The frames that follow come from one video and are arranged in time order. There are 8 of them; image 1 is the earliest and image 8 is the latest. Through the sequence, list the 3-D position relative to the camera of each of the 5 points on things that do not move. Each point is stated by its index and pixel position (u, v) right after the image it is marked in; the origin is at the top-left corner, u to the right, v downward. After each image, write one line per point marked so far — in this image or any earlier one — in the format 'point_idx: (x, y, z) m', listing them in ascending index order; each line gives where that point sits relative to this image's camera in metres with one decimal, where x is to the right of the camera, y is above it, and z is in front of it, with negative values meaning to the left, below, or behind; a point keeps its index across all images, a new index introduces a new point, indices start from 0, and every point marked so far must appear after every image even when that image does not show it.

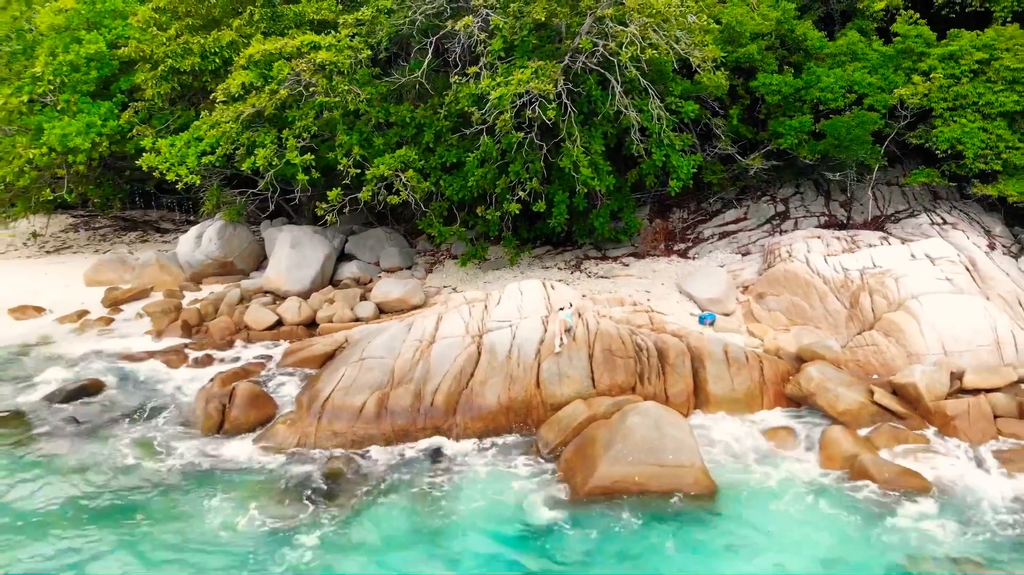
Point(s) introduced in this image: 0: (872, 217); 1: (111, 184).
0: (+2.7, +0.5, +9.9) m
1: (-4.1, +1.1, +13.6) m
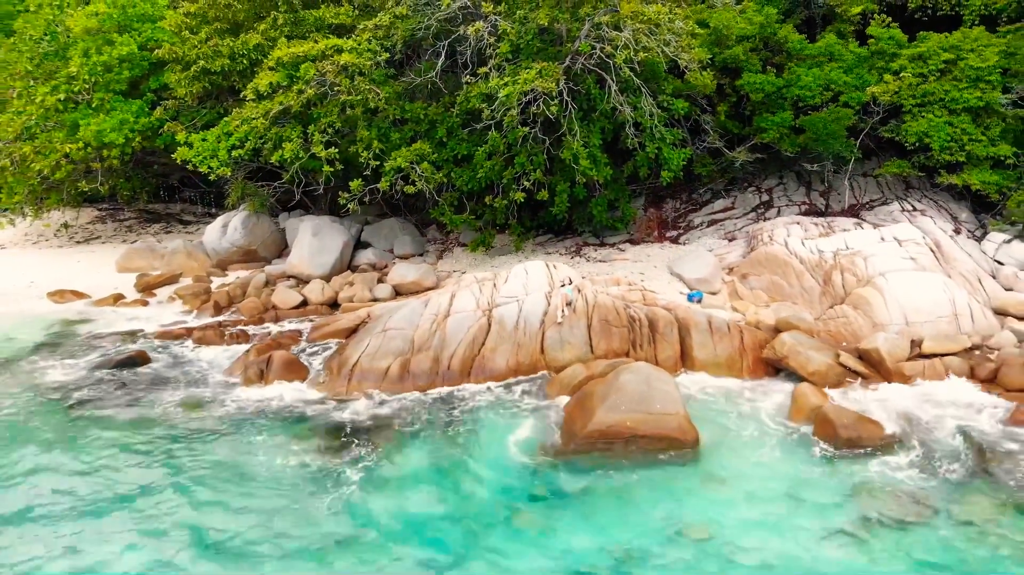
0: (+2.7, +0.7, +10.8) m
1: (-4.0, +1.2, +14.5) m
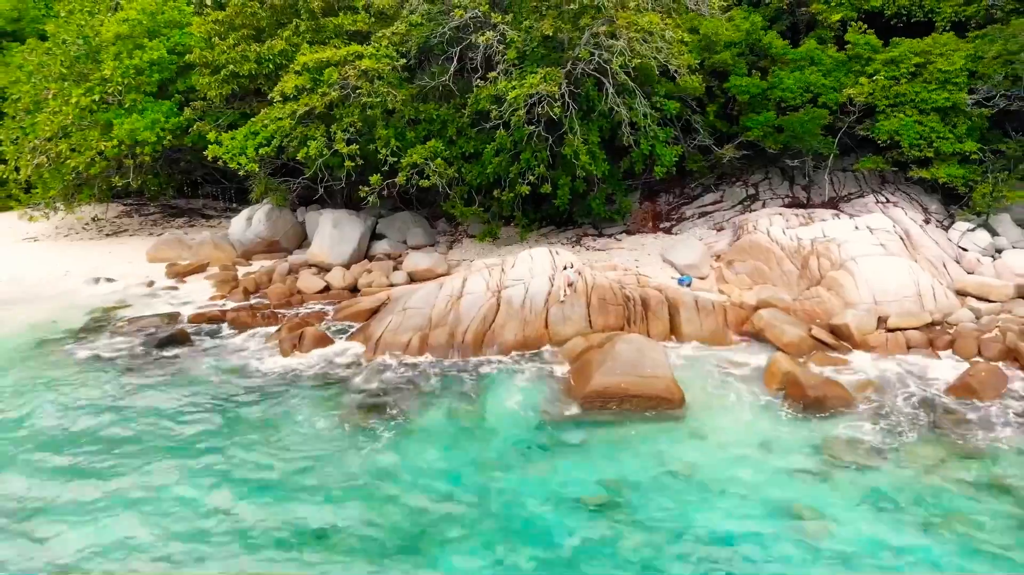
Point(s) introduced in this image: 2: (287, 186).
0: (+2.8, +0.8, +11.7) m
1: (-4.0, +1.3, +15.4) m
2: (-2.3, +1.1, +14.0) m
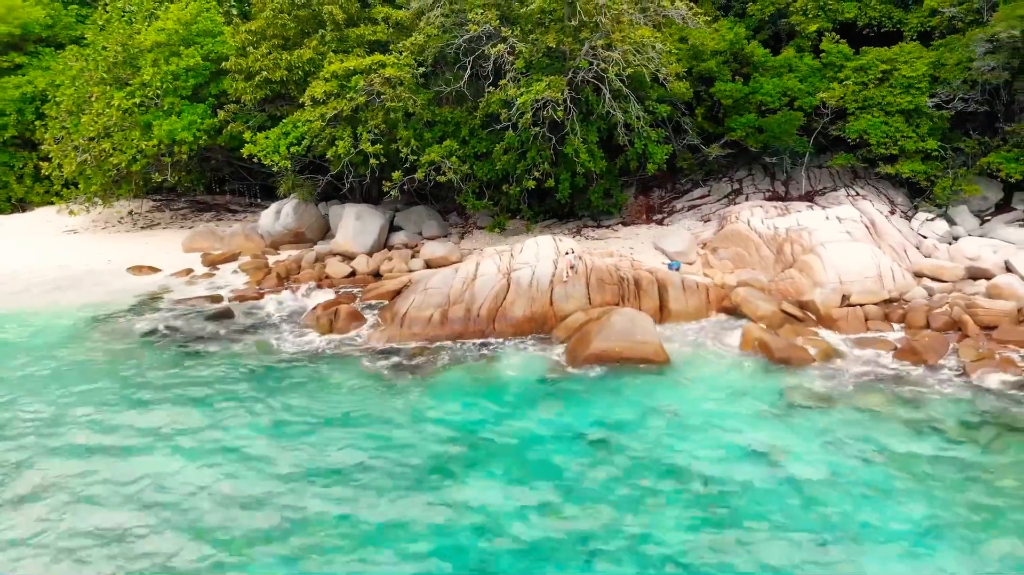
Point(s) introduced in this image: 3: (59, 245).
0: (+2.8, +0.9, +12.9) m
1: (-3.9, +1.4, +16.6) m
2: (-2.3, +1.2, +15.2) m
3: (-5.6, +0.5, +16.5) m
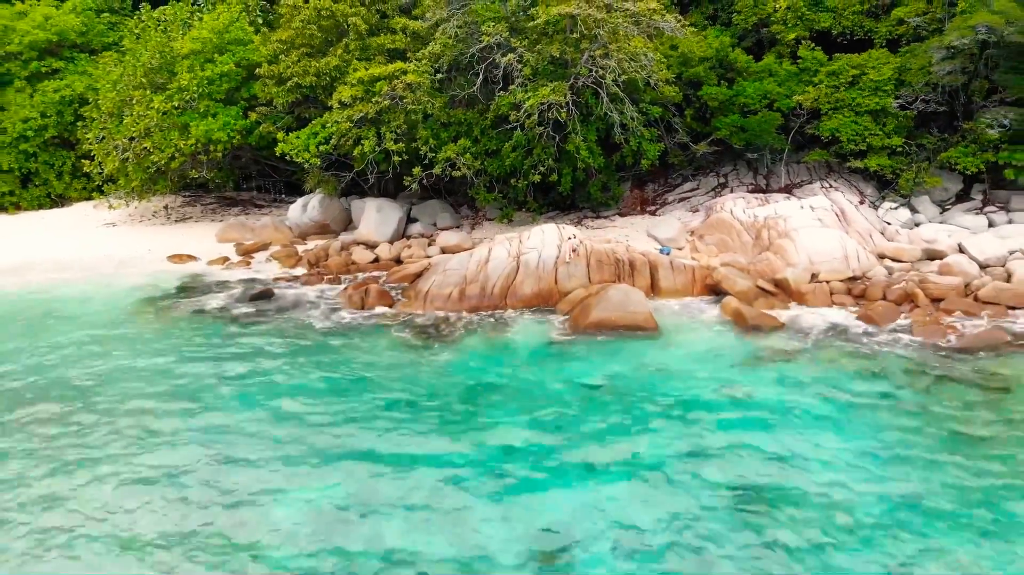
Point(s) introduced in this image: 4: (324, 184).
0: (+2.9, +1.1, +14.3) m
1: (-3.8, +1.6, +18.0) m
2: (-2.2, +1.4, +16.6) m
3: (-5.5, +0.7, +17.9) m
4: (-2.3, +1.3, +16.4) m
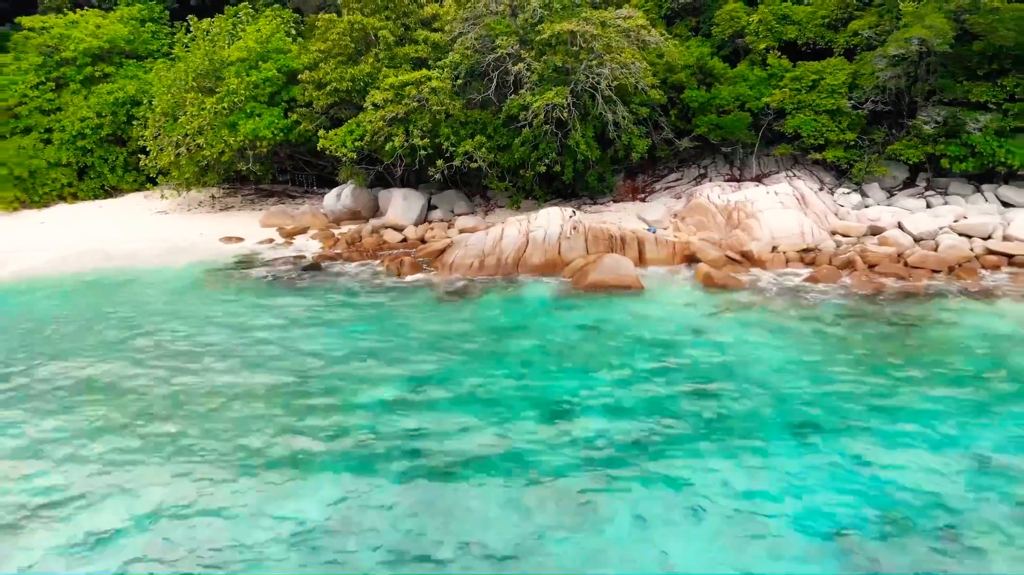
0: (+3.0, +1.4, +16.6) m
1: (-3.7, +1.9, +20.3) m
2: (-2.1, +1.7, +18.9) m
3: (-5.4, +1.0, +20.2) m
4: (-2.2, +1.6, +18.7) m
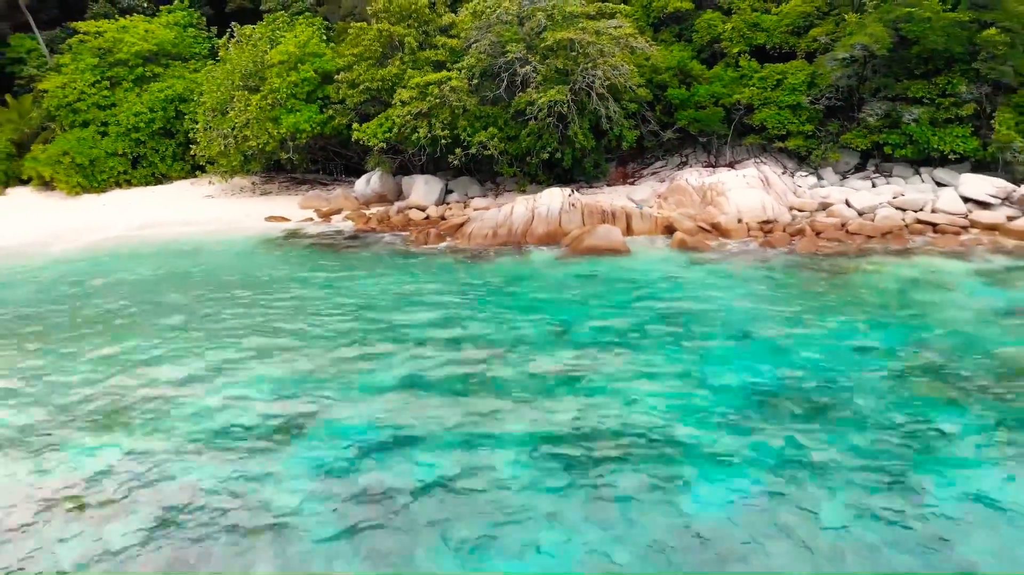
0: (+3.2, +1.8, +19.3) m
1: (-3.6, +2.3, +23.0) m
2: (-2.0, +2.1, +21.6) m
3: (-5.3, +1.4, +22.9) m
4: (-2.1, +2.0, +21.5) m
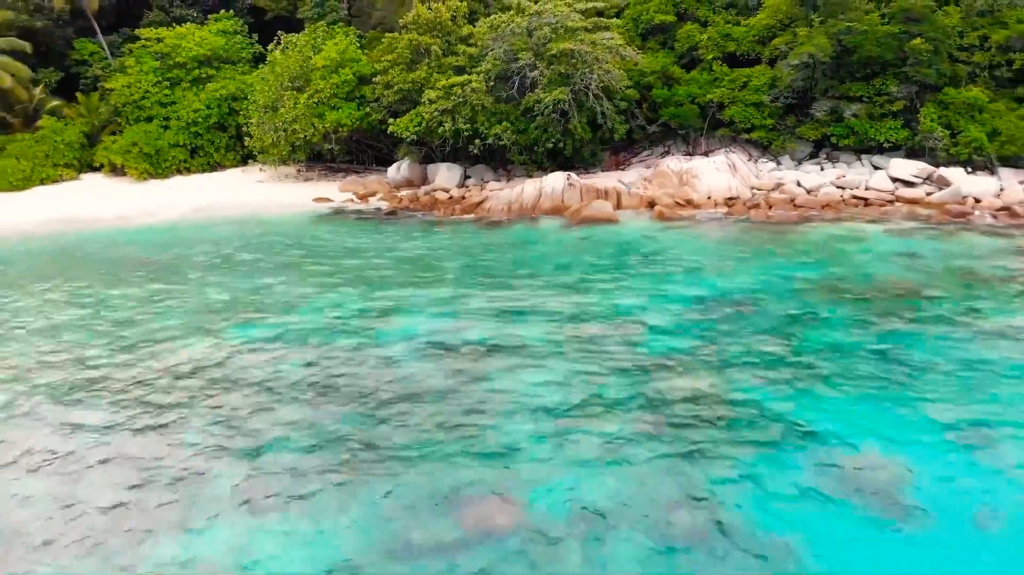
0: (+3.3, +2.4, +23.1) m
1: (-3.4, +2.9, +26.8) m
2: (-1.8, +2.7, +25.4) m
3: (-5.1, +2.0, +26.7) m
4: (-1.9, +2.6, +25.3) m
